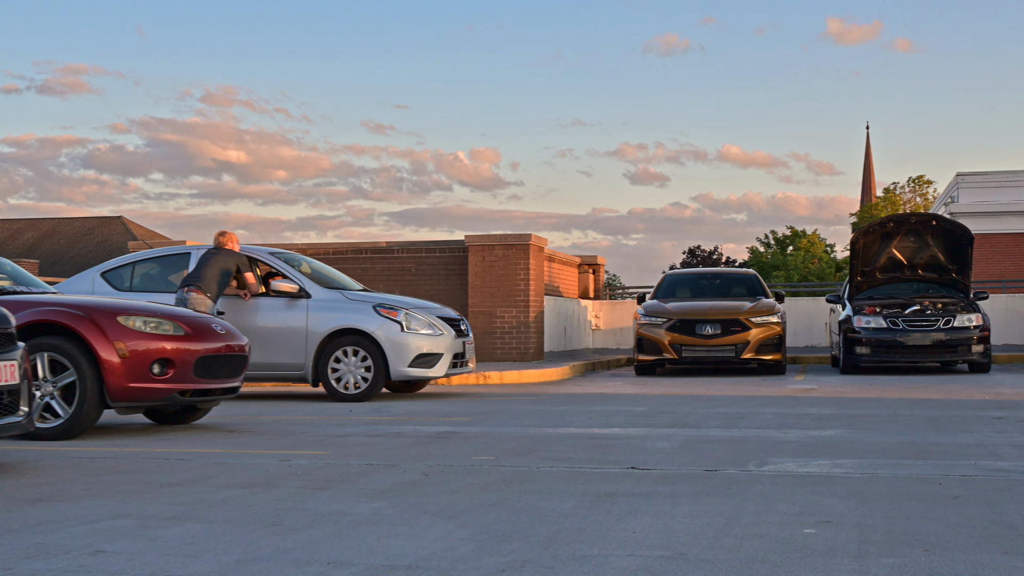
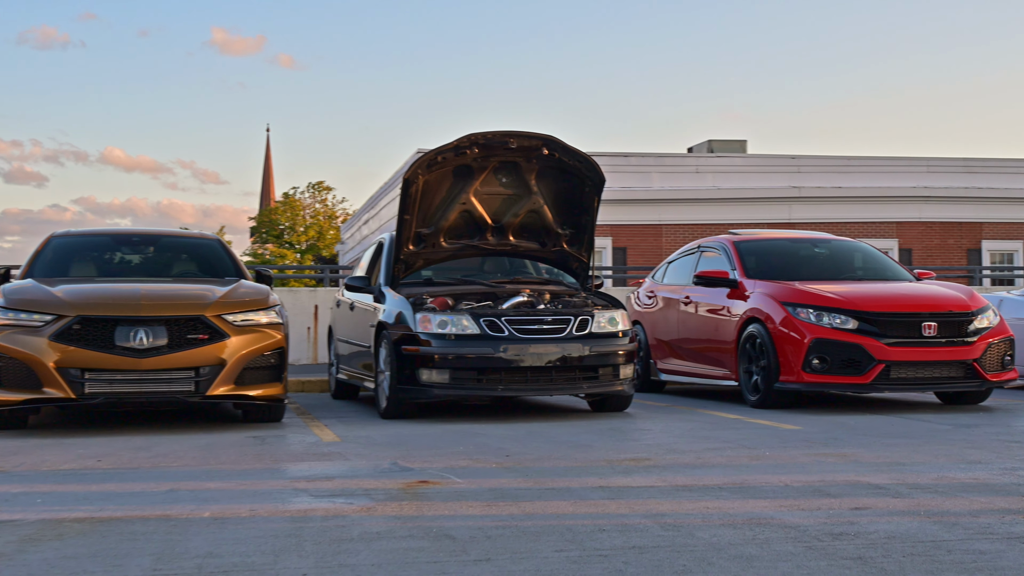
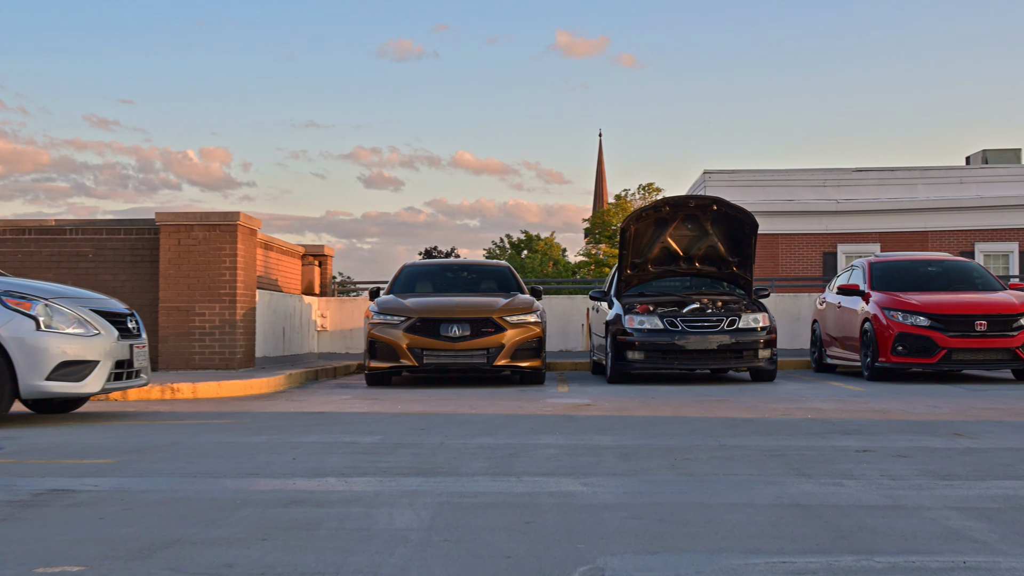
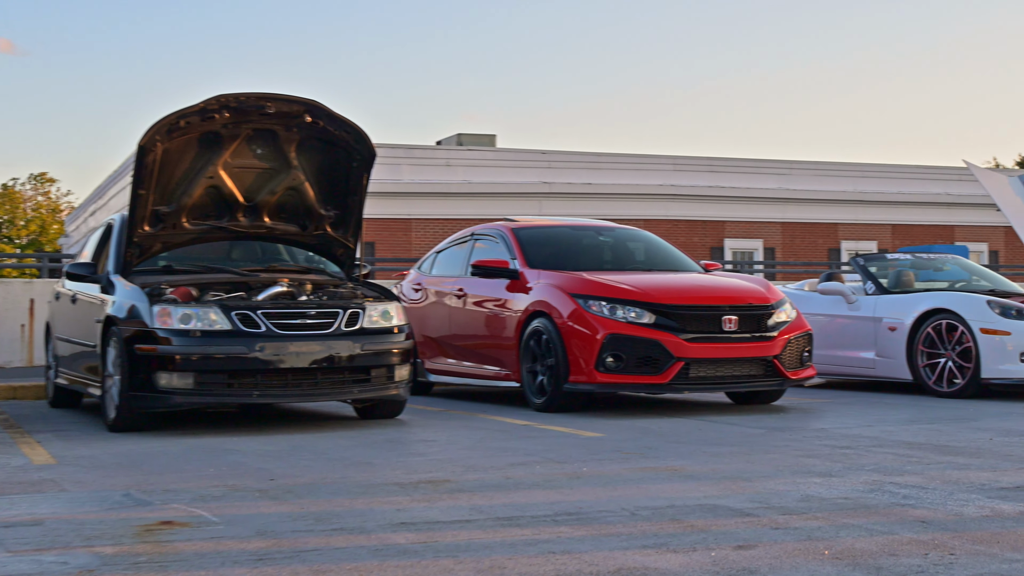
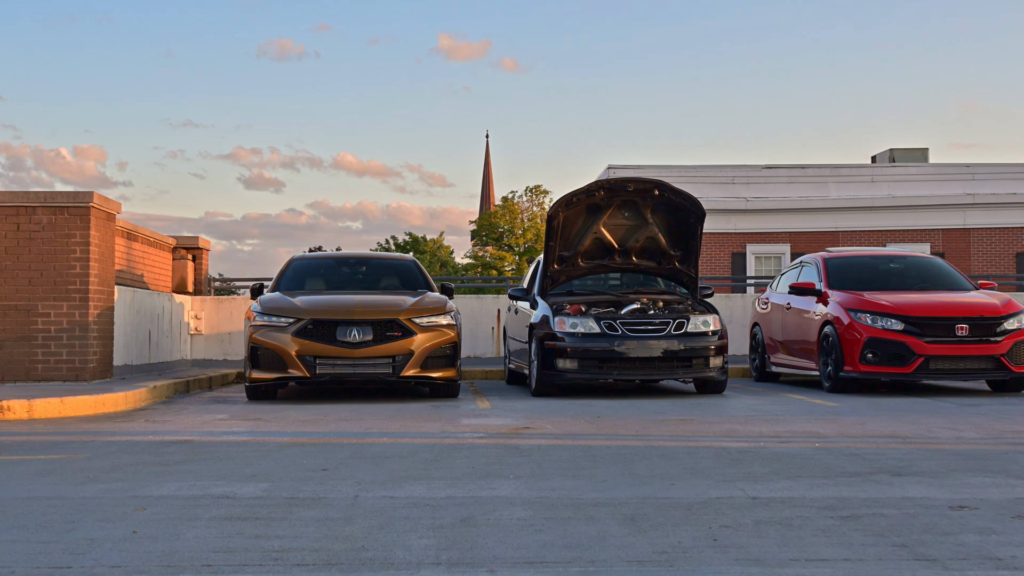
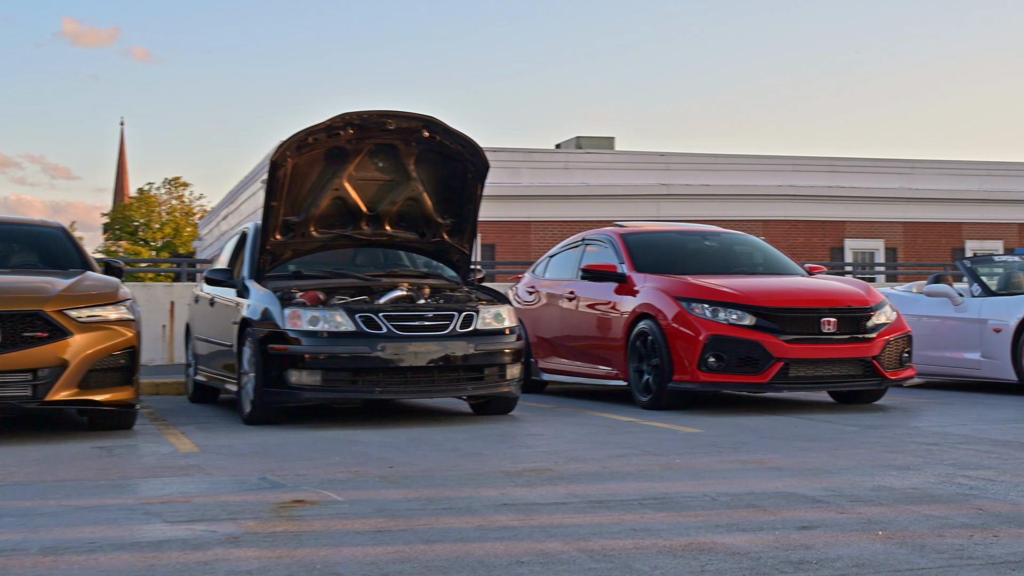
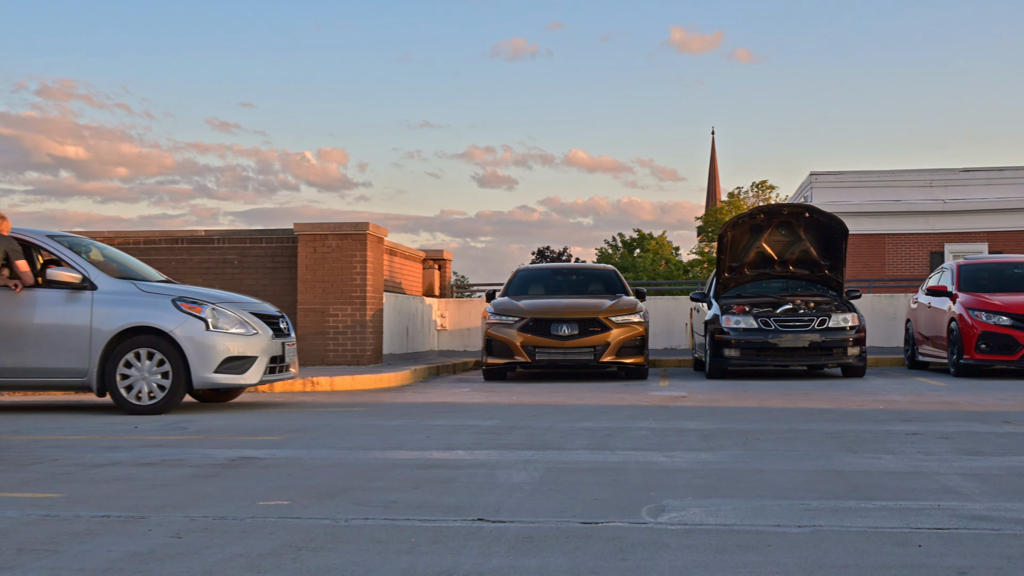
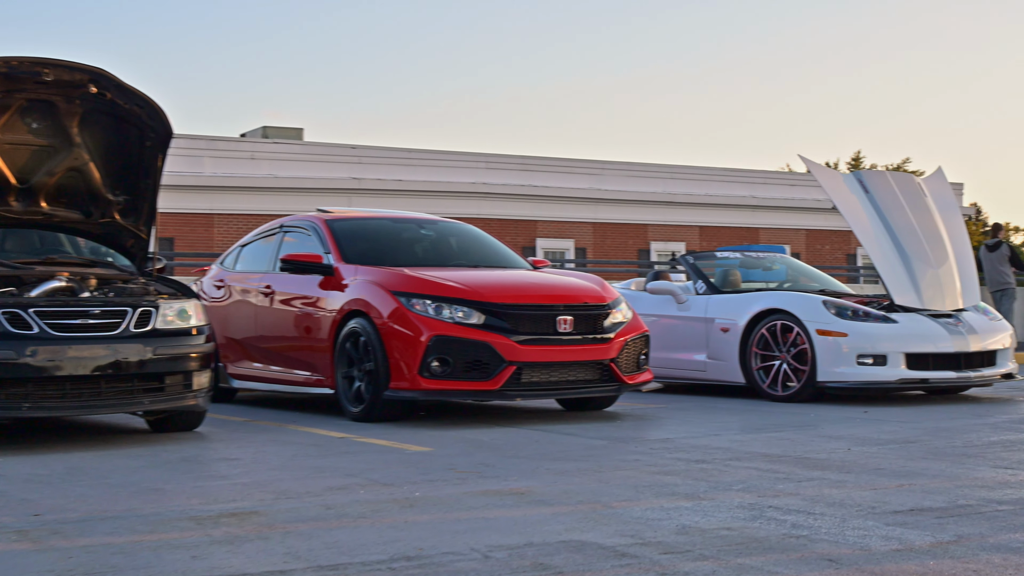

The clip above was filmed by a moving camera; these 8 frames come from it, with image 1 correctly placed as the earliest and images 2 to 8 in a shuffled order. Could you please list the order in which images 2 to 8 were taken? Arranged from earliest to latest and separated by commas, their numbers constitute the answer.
7, 3, 5, 2, 6, 4, 8
